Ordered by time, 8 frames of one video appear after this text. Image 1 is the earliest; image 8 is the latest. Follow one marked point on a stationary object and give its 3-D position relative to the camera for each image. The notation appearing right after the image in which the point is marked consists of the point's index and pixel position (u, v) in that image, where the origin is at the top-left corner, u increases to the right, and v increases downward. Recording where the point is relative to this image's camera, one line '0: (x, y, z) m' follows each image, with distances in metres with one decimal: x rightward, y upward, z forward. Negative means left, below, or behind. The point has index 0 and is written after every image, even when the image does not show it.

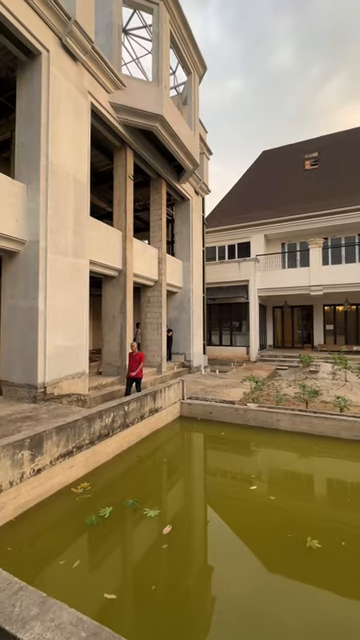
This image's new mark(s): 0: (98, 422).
0: (-1.4, -1.7, +4.9) m
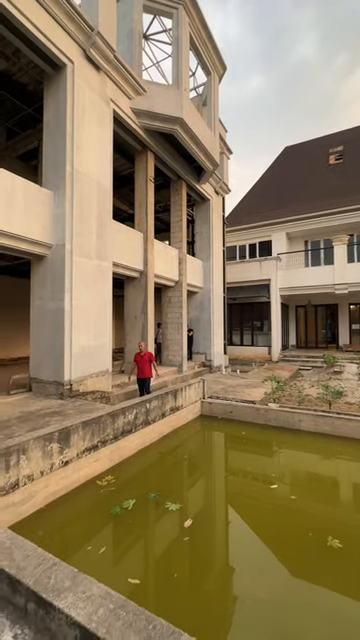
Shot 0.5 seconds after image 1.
0: (-1.0, -1.7, +5.1) m
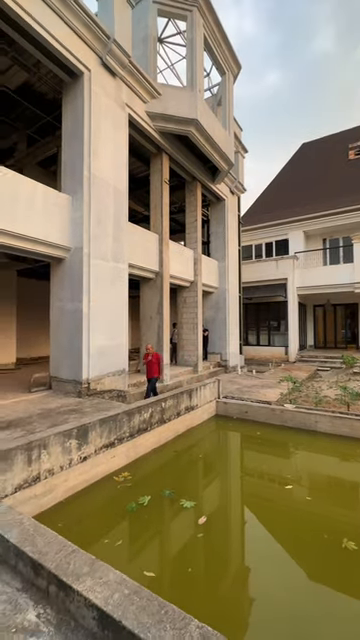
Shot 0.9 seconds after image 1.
0: (-0.8, -1.7, +5.2) m
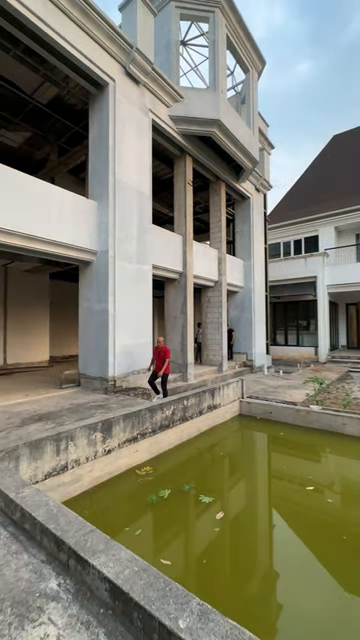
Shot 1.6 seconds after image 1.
0: (-0.4, -1.7, +5.4) m
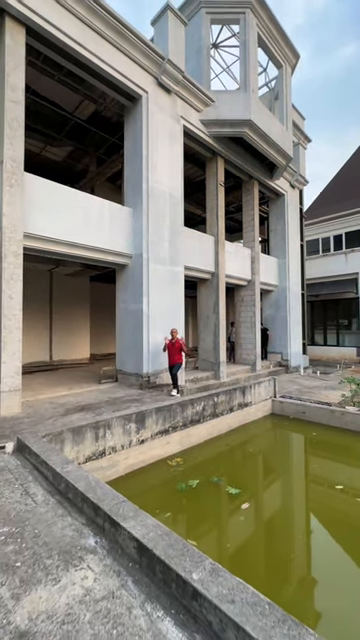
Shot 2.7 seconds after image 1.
0: (+0.2, -1.7, +5.6) m
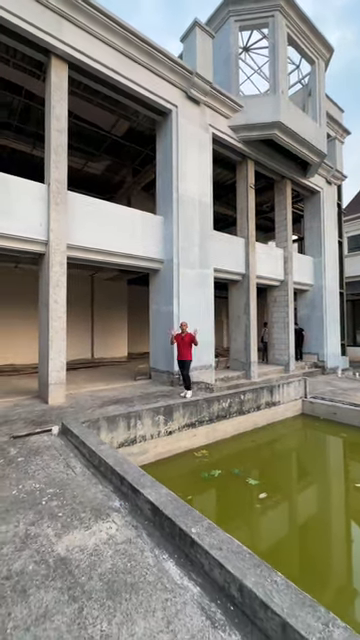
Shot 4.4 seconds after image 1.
0: (+0.7, -1.7, +5.9) m
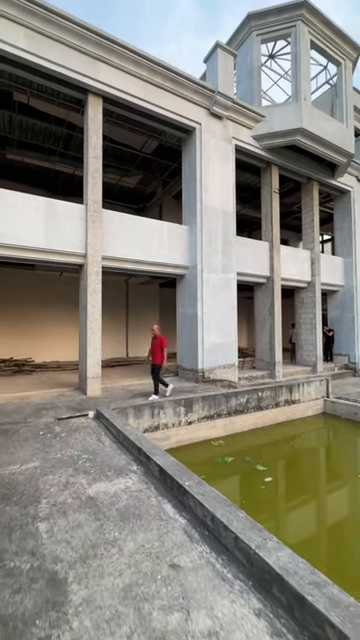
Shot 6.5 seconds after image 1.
0: (+1.2, -1.7, +6.4) m
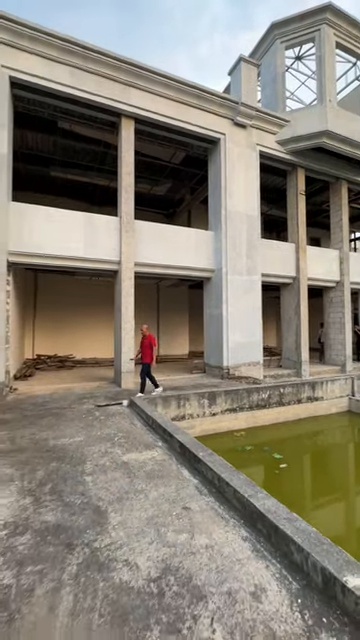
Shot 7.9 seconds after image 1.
0: (+1.8, -1.7, +6.9) m
